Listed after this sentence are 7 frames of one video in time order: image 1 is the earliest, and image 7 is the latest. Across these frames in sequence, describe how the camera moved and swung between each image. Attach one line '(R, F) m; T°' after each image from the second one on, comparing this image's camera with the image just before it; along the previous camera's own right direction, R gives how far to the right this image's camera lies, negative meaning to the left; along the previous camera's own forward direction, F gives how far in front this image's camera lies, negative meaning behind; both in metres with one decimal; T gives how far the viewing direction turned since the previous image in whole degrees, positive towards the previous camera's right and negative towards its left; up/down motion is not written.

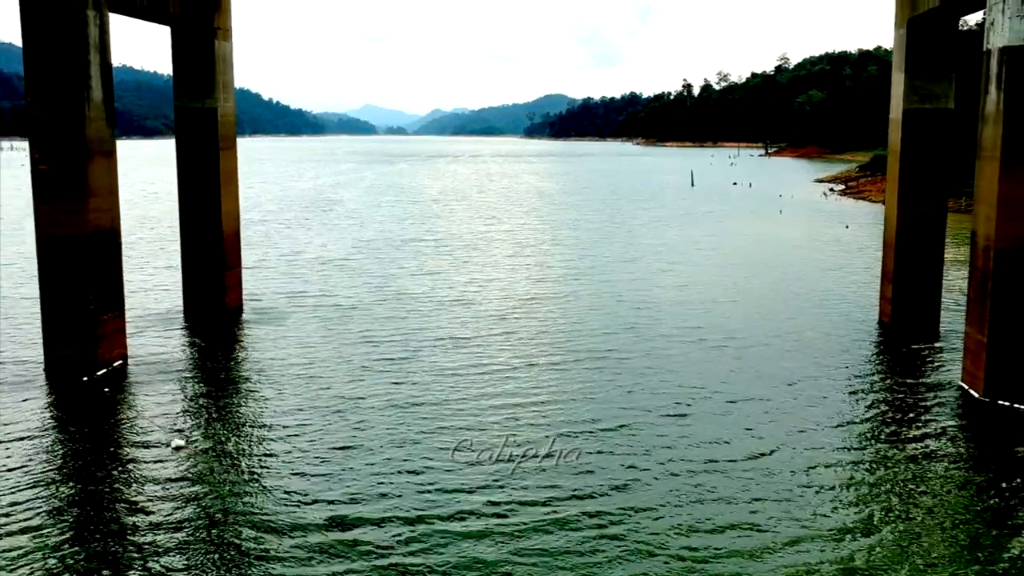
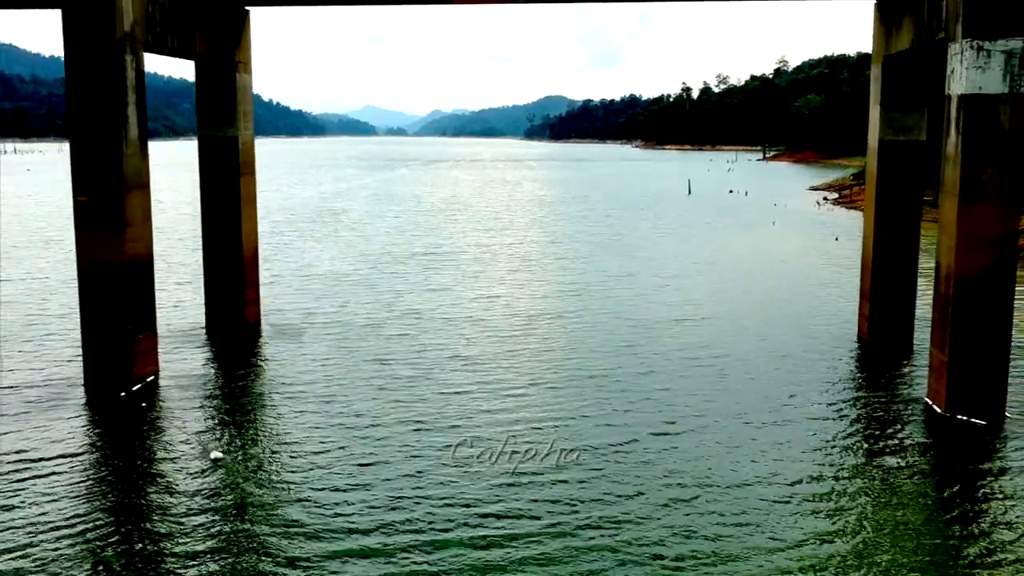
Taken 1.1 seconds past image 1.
(-0.1, -1.5) m; 0°
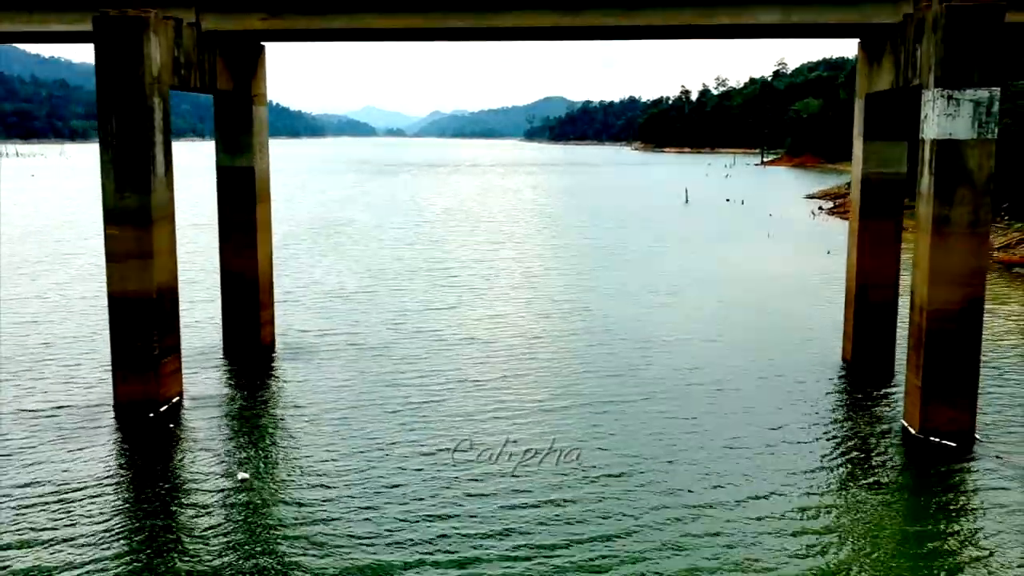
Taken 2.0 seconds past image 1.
(-0.1, -1.3) m; 0°
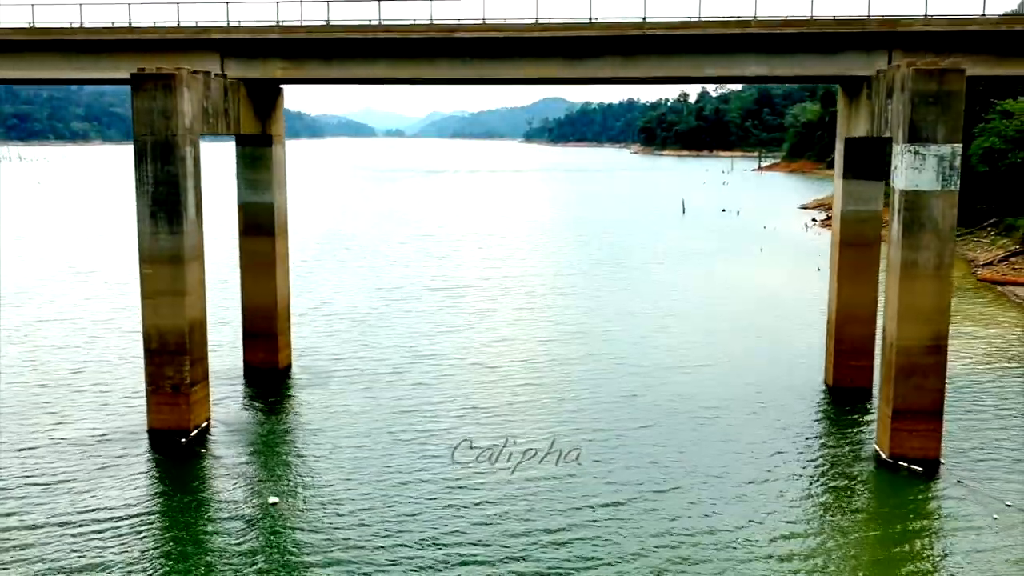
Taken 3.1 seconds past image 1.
(-0.1, -1.7) m; 0°
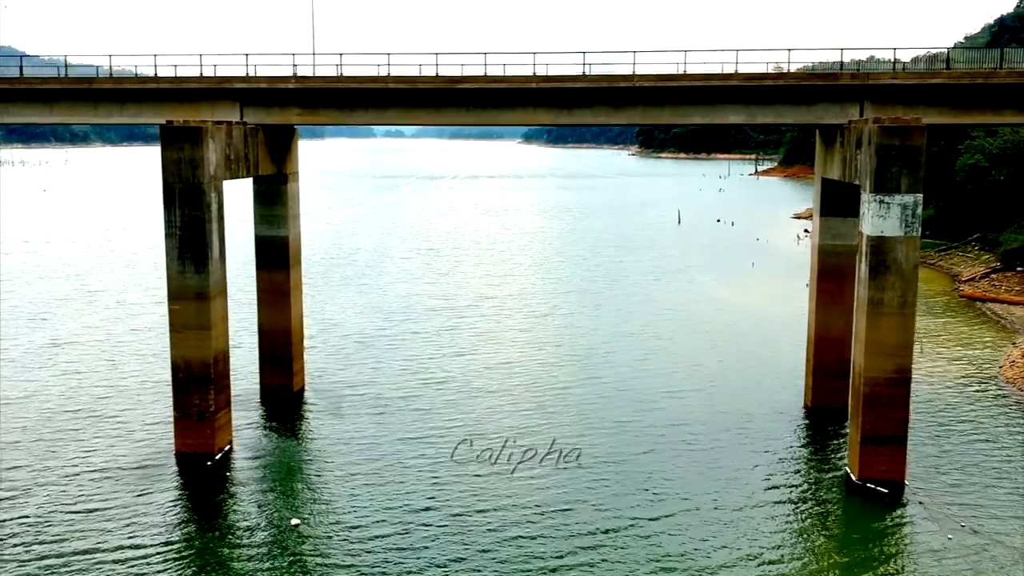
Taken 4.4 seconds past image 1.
(0.0, -1.8) m; 0°
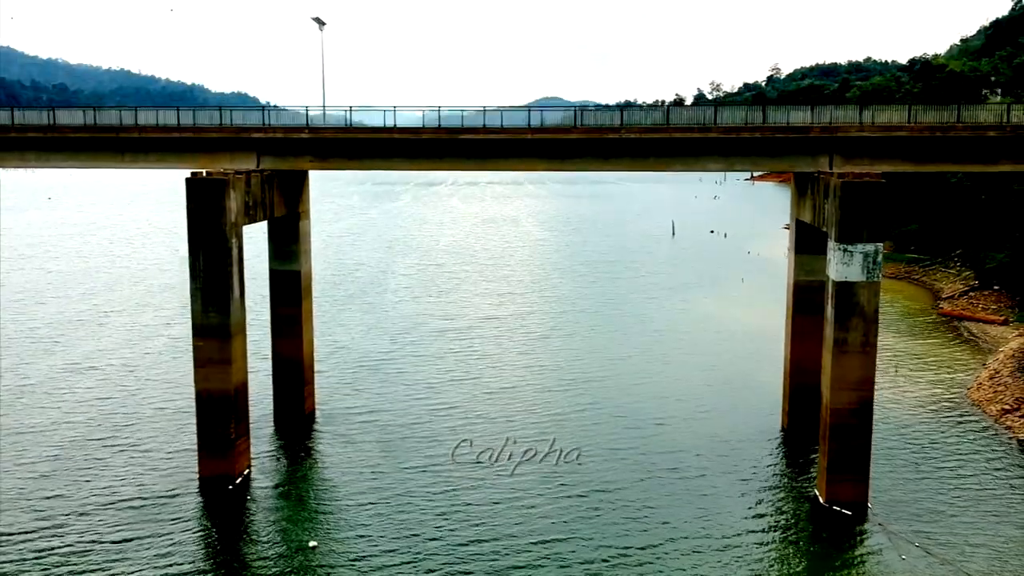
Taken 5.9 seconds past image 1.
(+0.1, -2.1) m; 0°
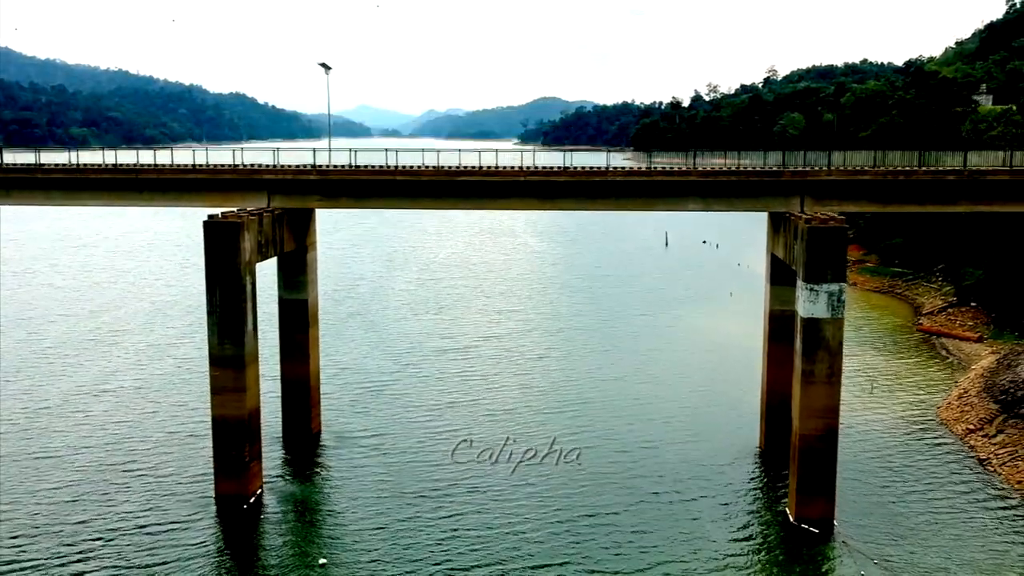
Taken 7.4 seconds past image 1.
(+0.1, -2.0) m; 0°
